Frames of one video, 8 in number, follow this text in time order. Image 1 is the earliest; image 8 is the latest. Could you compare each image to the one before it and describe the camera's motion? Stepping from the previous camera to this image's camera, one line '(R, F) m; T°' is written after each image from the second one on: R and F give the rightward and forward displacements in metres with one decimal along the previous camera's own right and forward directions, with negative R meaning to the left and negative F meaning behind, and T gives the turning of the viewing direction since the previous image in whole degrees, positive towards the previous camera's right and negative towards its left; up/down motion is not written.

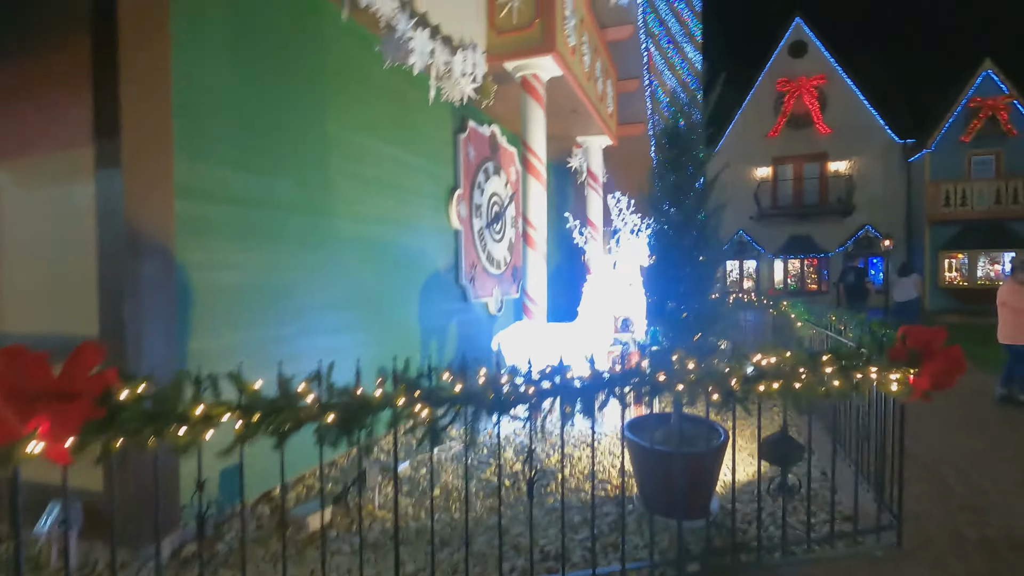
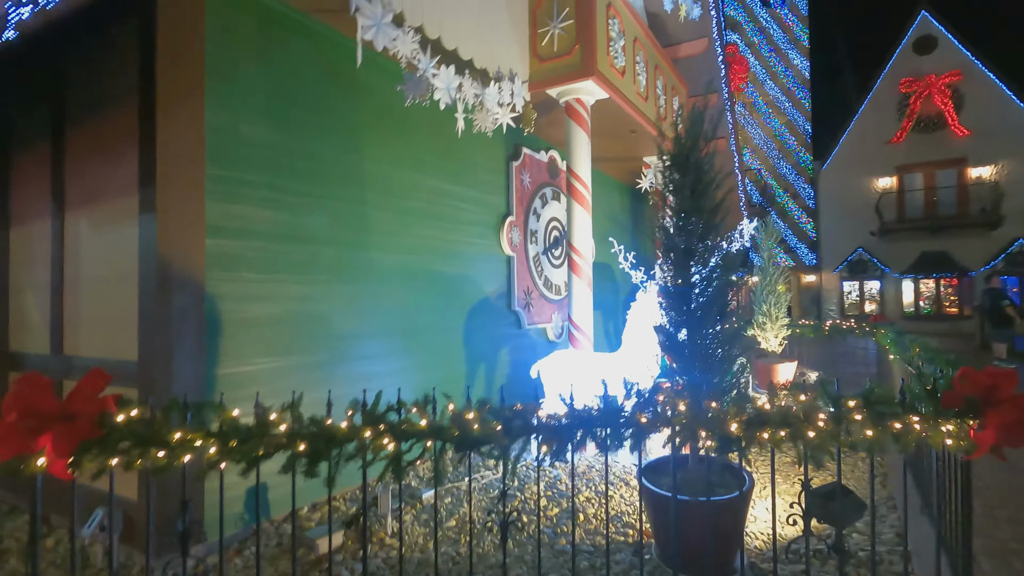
(+0.5, +0.1) m; -11°
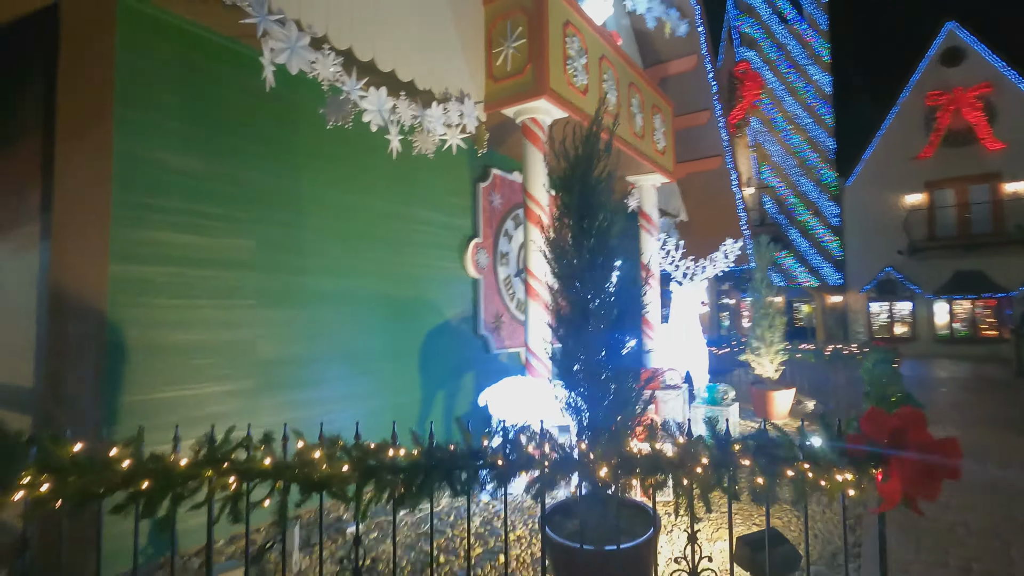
(+0.6, +0.1) m; -3°
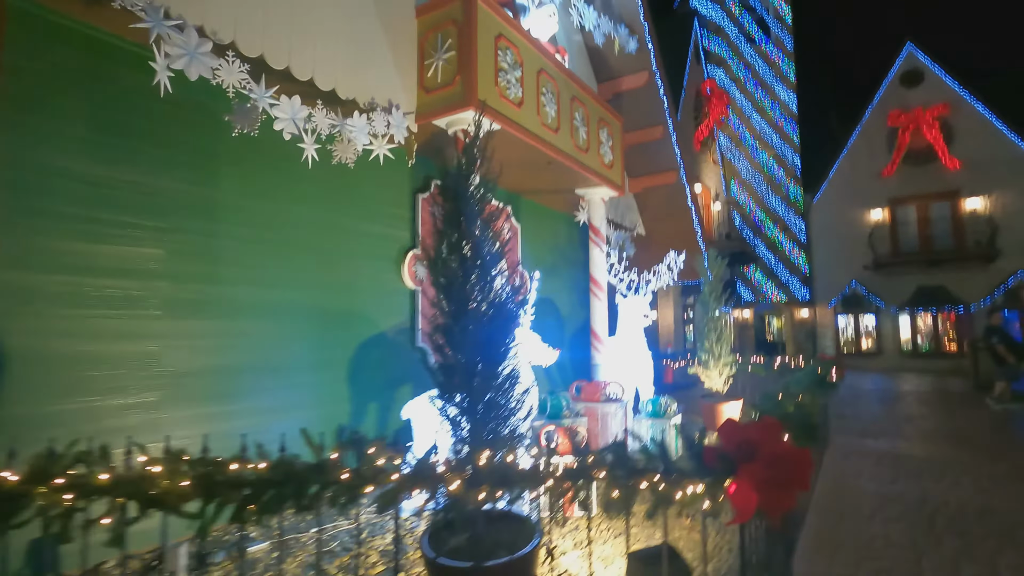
(+0.4, 0.0) m; +2°
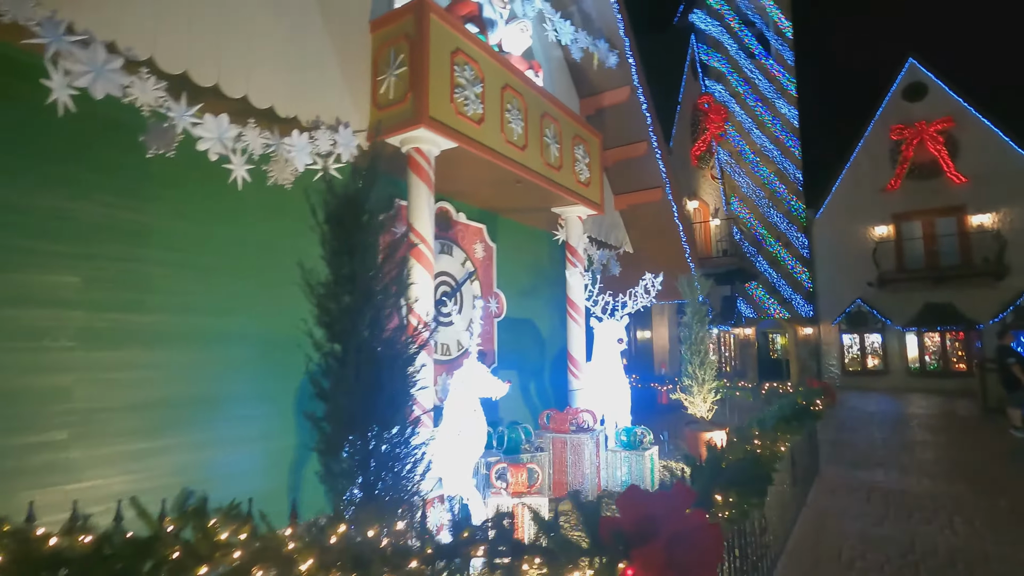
(+0.4, +0.2) m; -1°
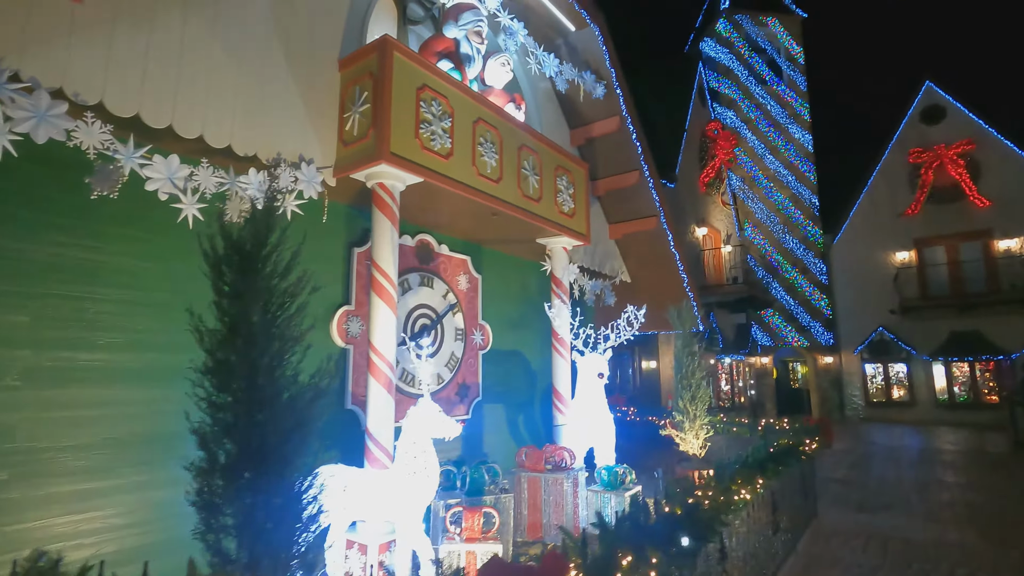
(+0.4, +0.1) m; -3°
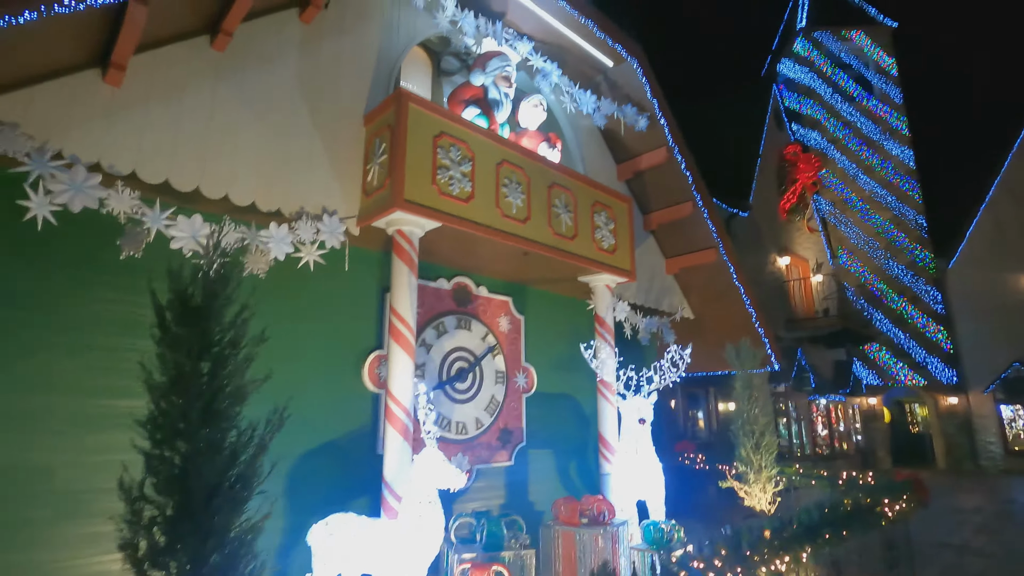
(+0.5, +0.2) m; -9°
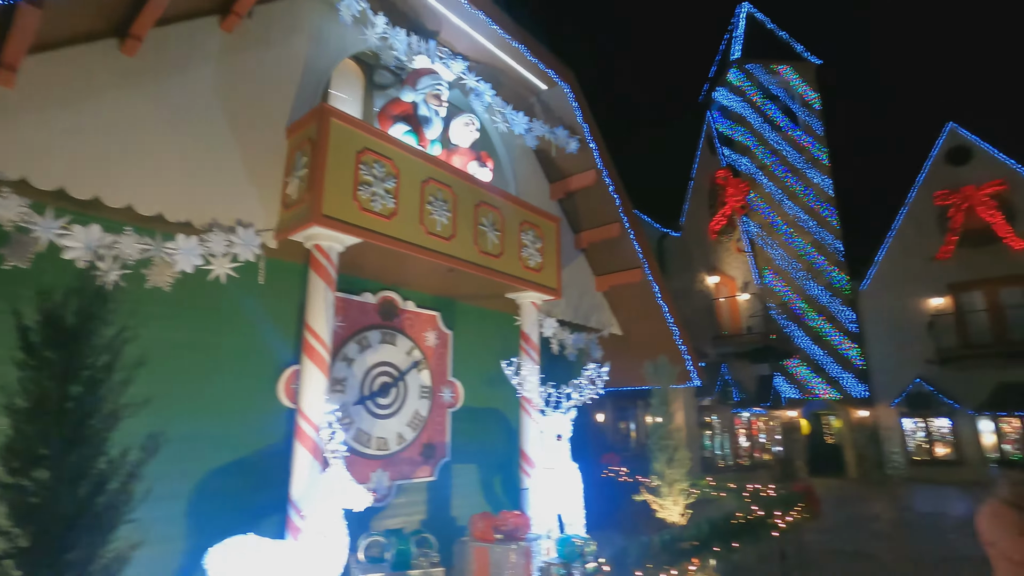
(+0.2, -0.1) m; +5°
